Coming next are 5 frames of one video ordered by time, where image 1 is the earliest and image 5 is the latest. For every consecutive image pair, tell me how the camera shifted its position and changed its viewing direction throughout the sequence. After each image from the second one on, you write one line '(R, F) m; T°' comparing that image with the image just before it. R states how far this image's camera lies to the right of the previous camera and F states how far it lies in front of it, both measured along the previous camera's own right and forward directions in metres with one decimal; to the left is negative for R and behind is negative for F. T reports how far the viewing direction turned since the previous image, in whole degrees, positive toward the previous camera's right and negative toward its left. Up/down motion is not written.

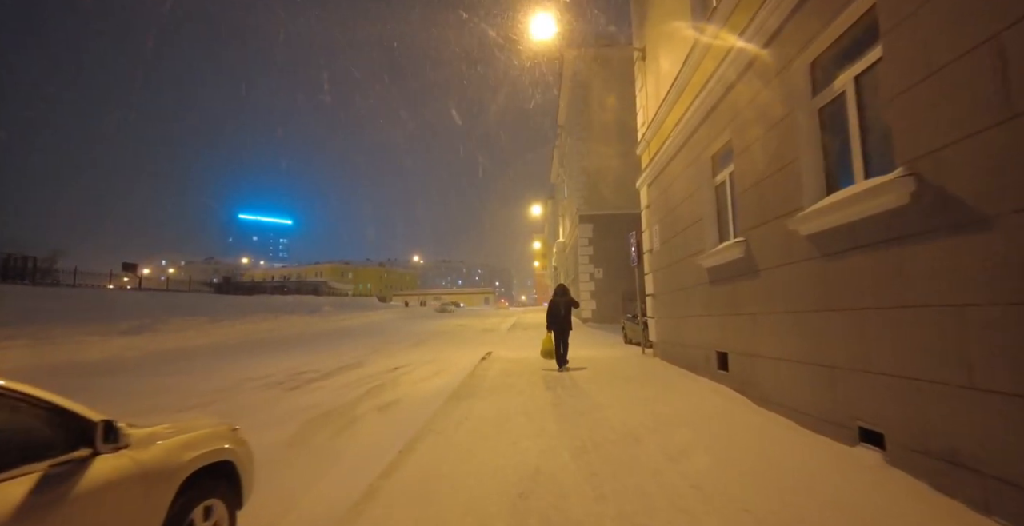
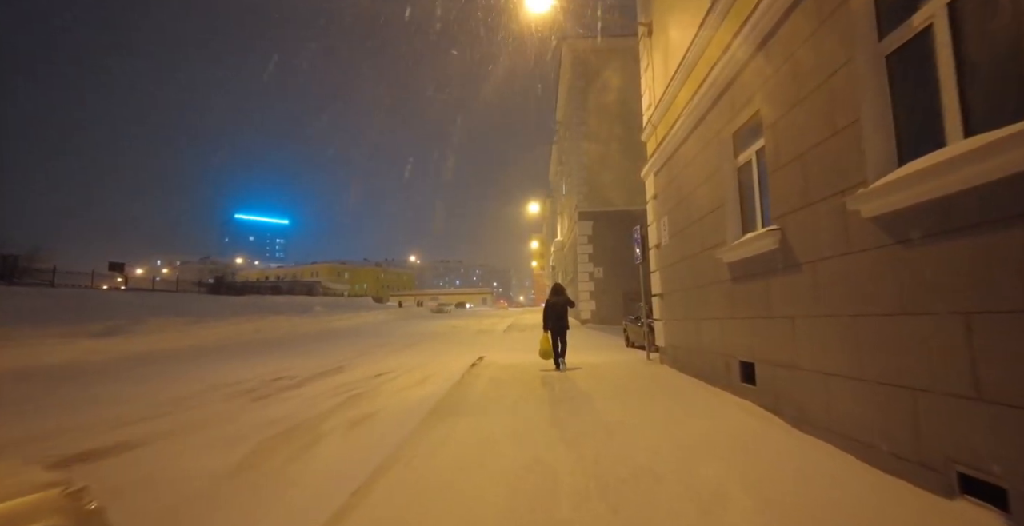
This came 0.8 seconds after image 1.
(+0.1, +0.9) m; 0°
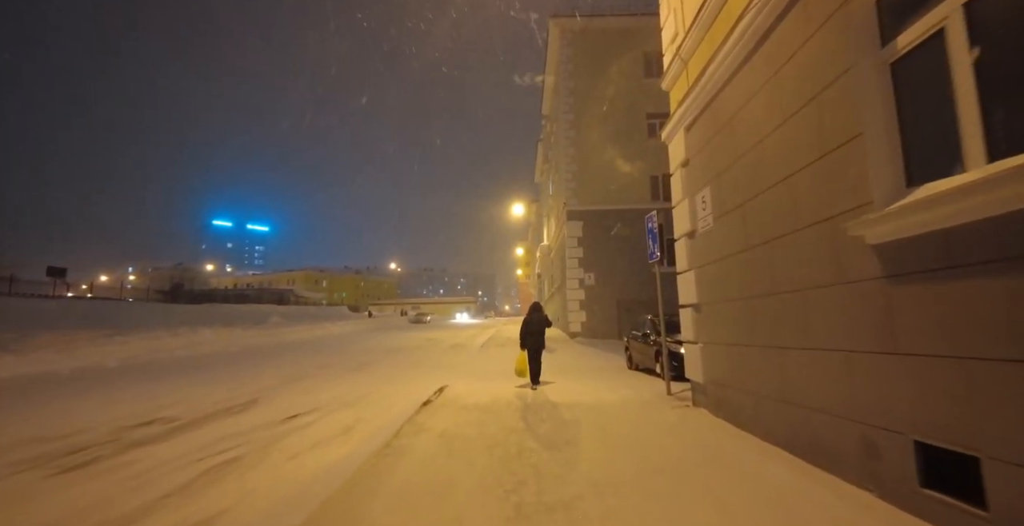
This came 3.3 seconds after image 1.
(+0.3, +2.9) m; +2°
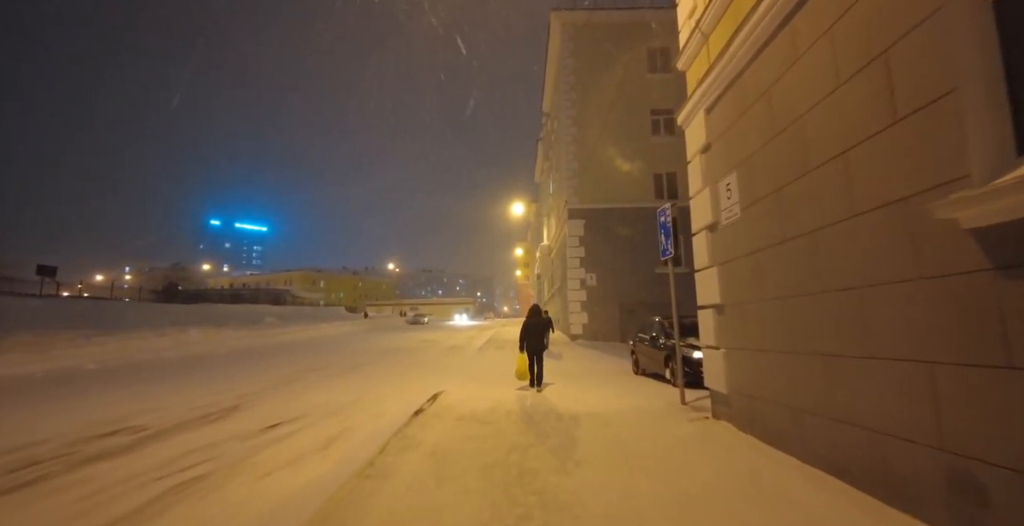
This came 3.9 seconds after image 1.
(0.0, +0.6) m; 0°
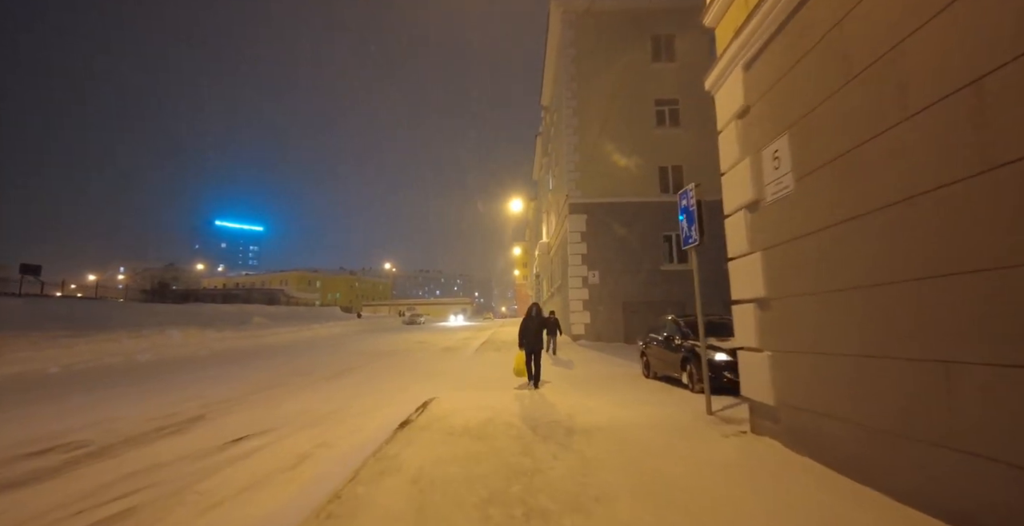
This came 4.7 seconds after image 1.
(0.0, +0.9) m; 0°
